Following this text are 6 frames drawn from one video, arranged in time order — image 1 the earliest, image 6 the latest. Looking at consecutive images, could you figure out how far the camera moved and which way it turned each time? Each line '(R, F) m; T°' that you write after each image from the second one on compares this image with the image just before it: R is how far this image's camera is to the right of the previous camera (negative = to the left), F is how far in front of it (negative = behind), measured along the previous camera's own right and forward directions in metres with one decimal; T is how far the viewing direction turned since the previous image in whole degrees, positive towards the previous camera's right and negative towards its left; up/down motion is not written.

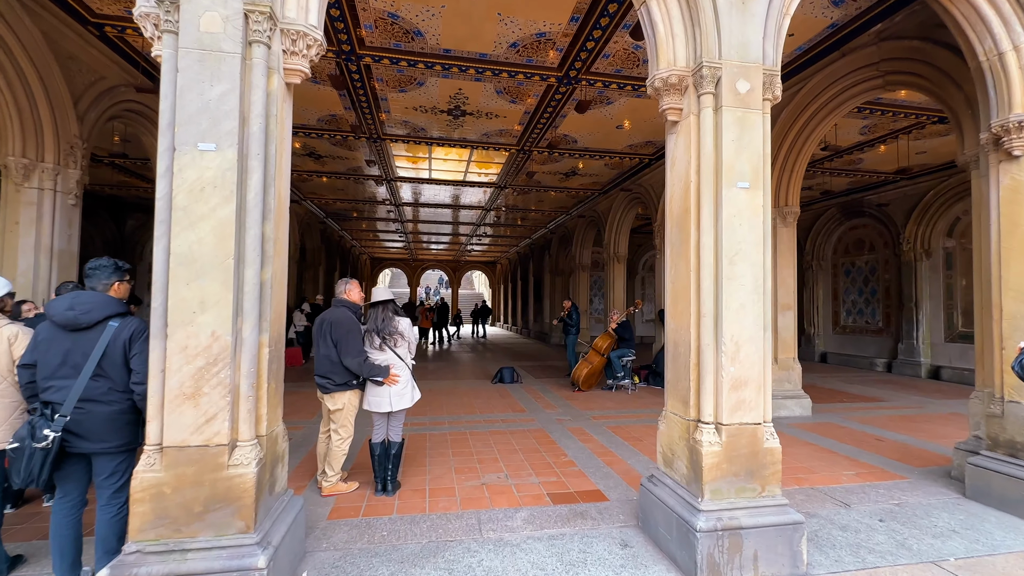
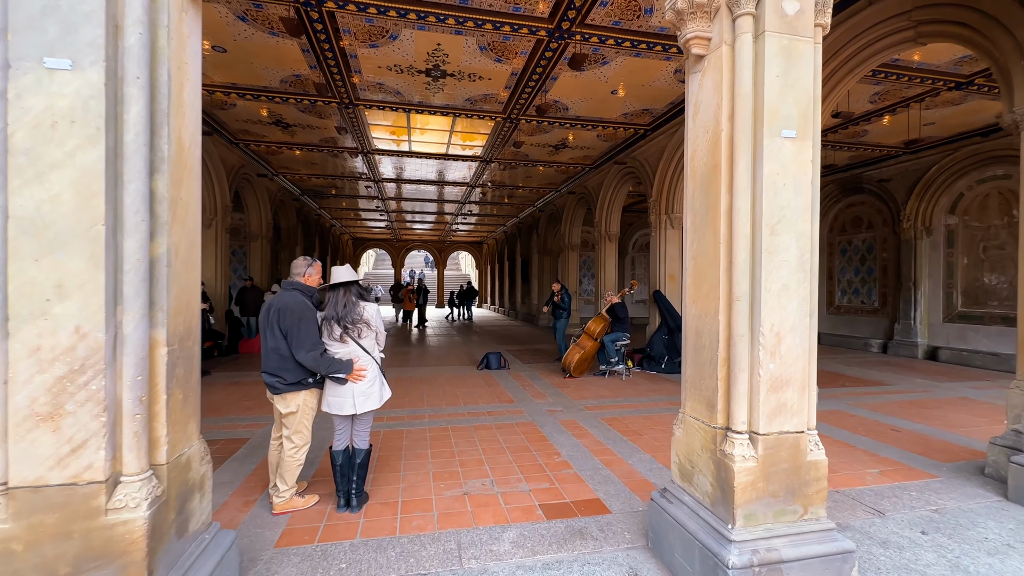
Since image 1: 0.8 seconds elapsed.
(0.0, +0.6) m; +2°
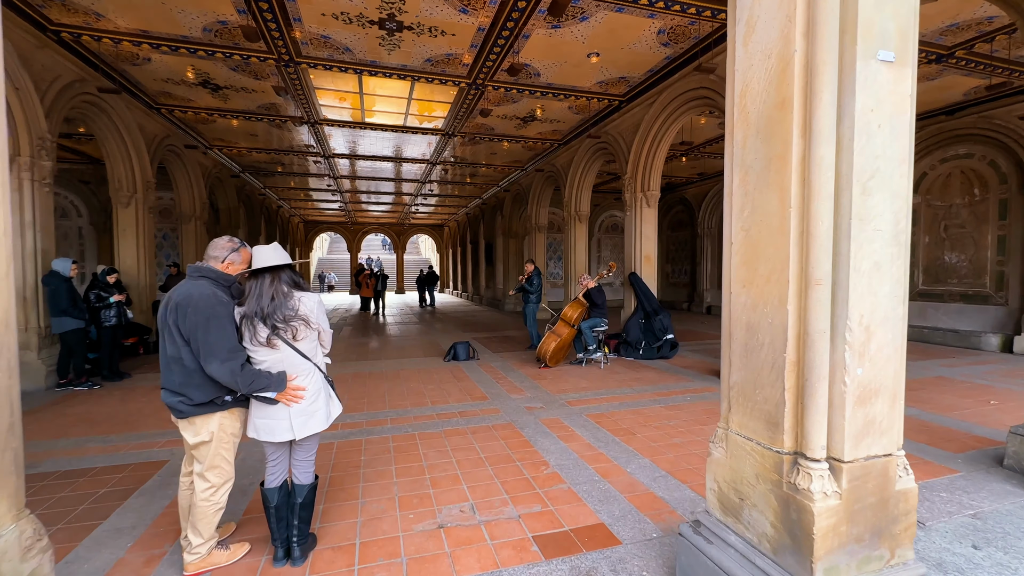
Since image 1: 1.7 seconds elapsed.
(-0.1, +0.6) m; +5°
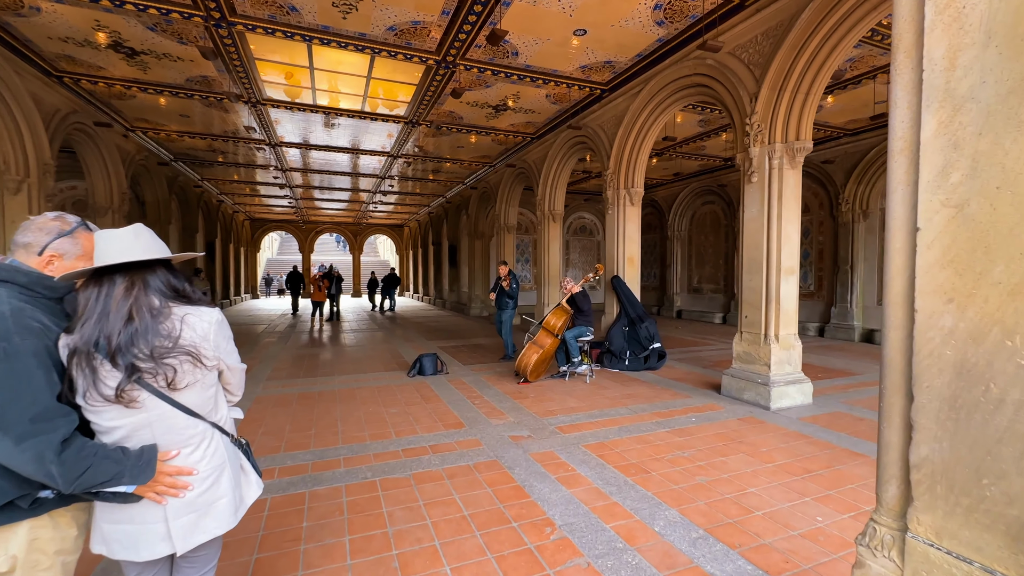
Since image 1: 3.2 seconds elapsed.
(-0.2, +0.8) m; +5°
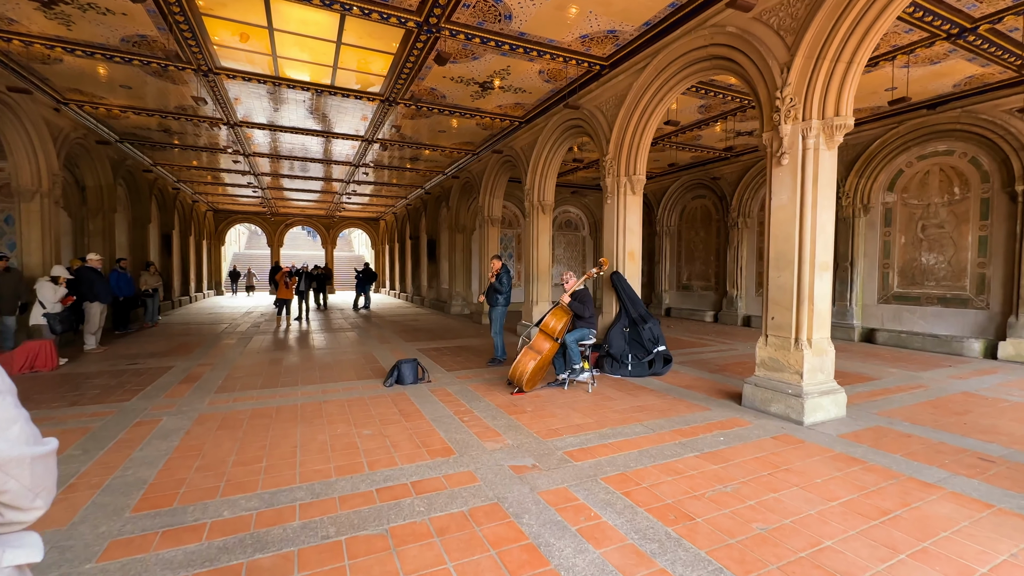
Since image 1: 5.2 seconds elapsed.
(-0.2, +0.8) m; +3°
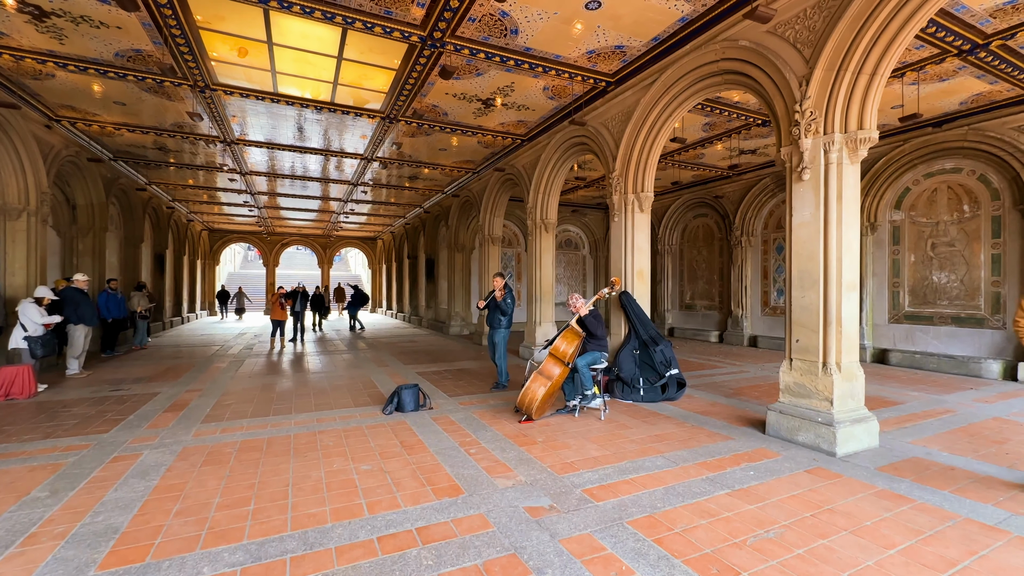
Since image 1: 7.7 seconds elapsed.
(-0.1, +0.3) m; 0°
